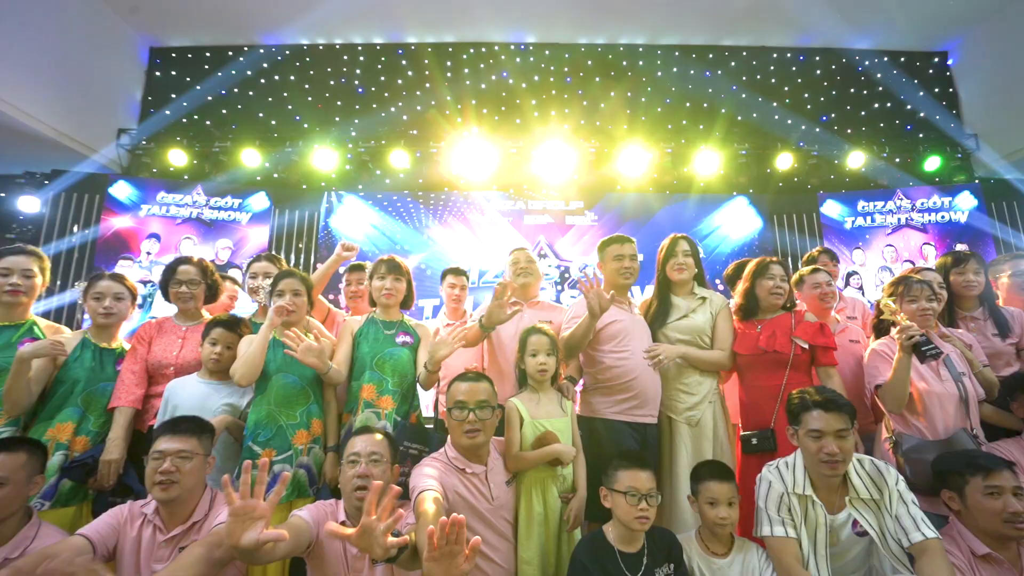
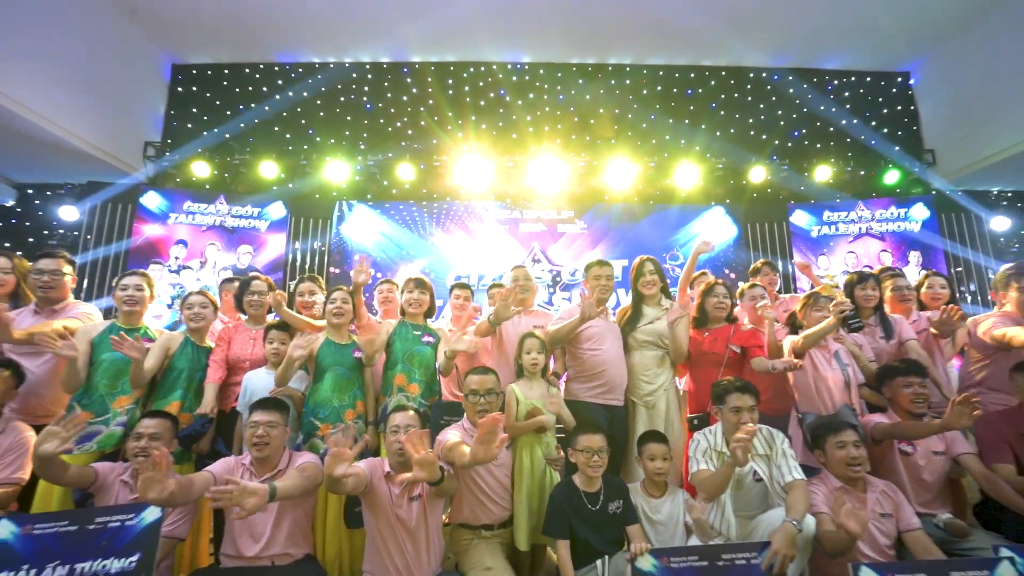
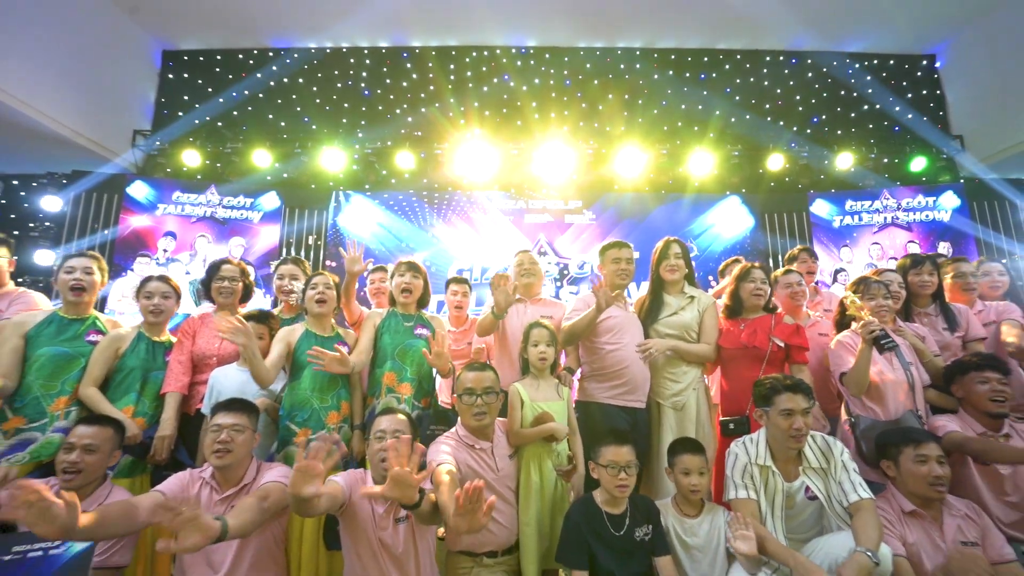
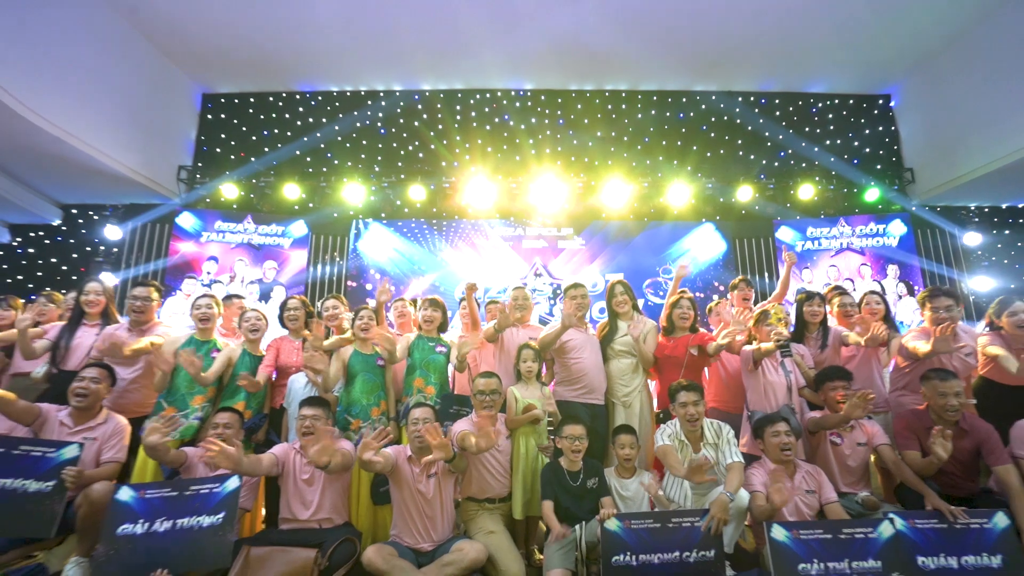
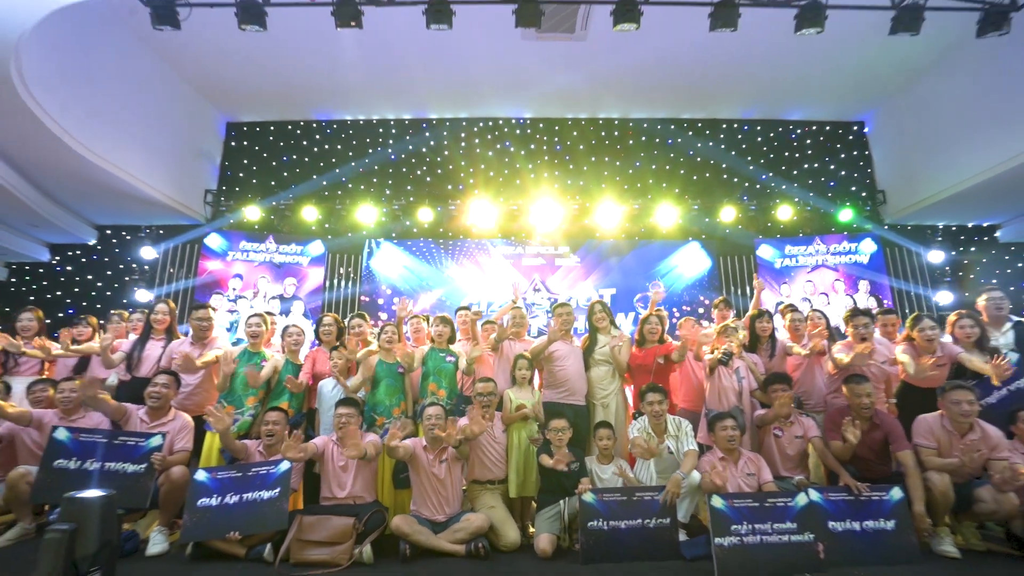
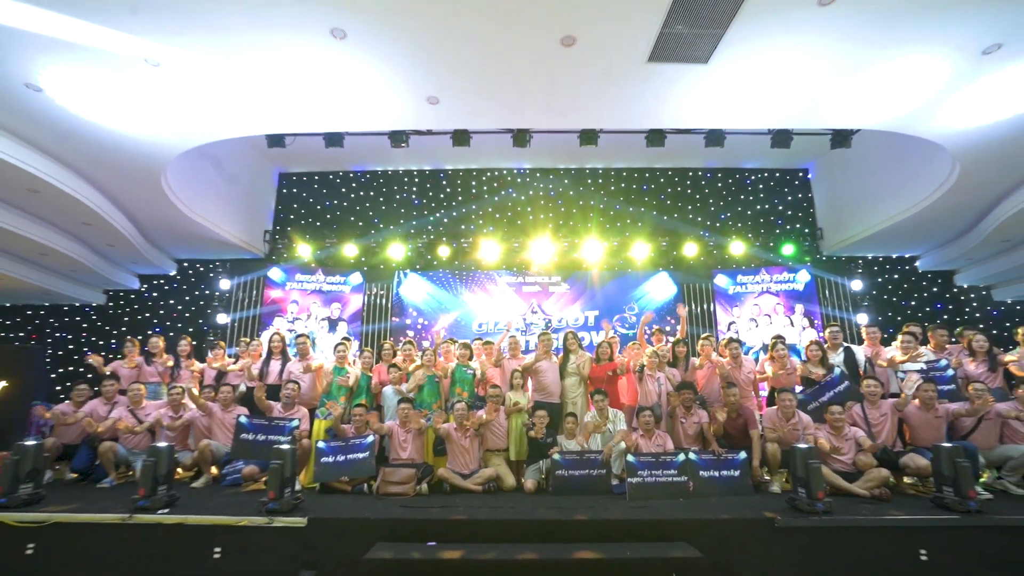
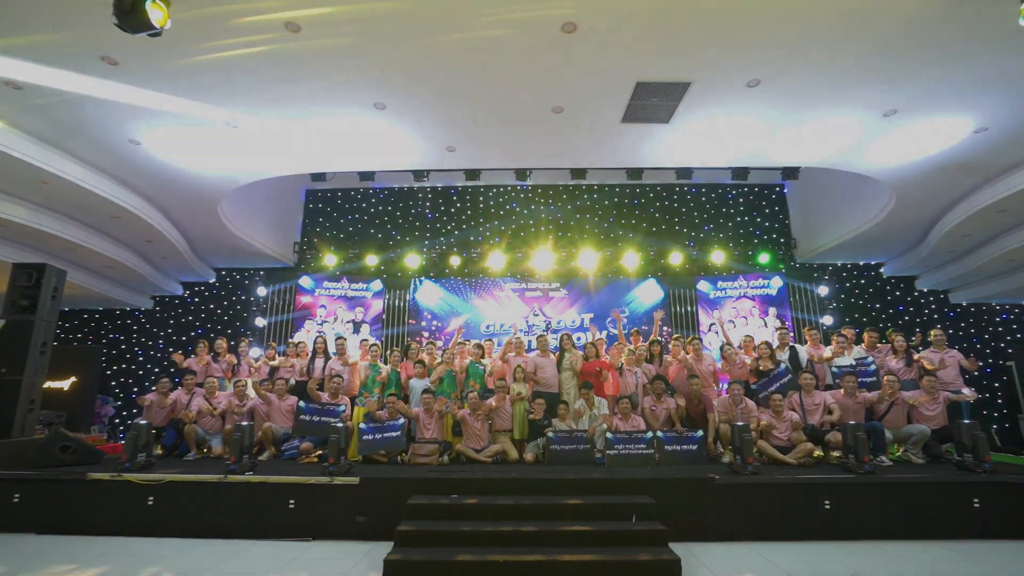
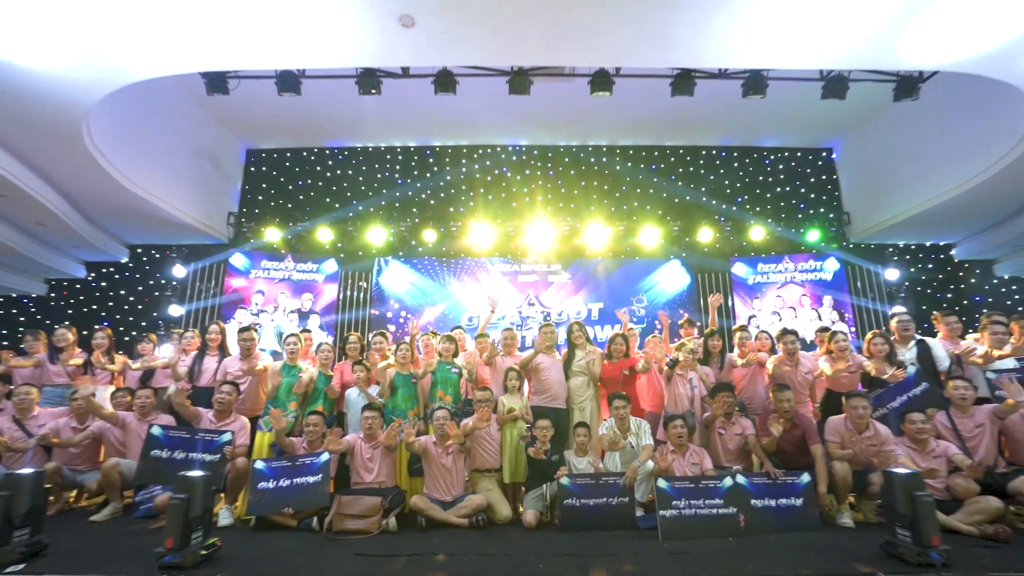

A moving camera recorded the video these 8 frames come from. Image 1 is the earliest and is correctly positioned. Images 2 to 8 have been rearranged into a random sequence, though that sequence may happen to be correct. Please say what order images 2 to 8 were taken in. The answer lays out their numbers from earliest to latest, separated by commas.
3, 2, 4, 5, 8, 6, 7
